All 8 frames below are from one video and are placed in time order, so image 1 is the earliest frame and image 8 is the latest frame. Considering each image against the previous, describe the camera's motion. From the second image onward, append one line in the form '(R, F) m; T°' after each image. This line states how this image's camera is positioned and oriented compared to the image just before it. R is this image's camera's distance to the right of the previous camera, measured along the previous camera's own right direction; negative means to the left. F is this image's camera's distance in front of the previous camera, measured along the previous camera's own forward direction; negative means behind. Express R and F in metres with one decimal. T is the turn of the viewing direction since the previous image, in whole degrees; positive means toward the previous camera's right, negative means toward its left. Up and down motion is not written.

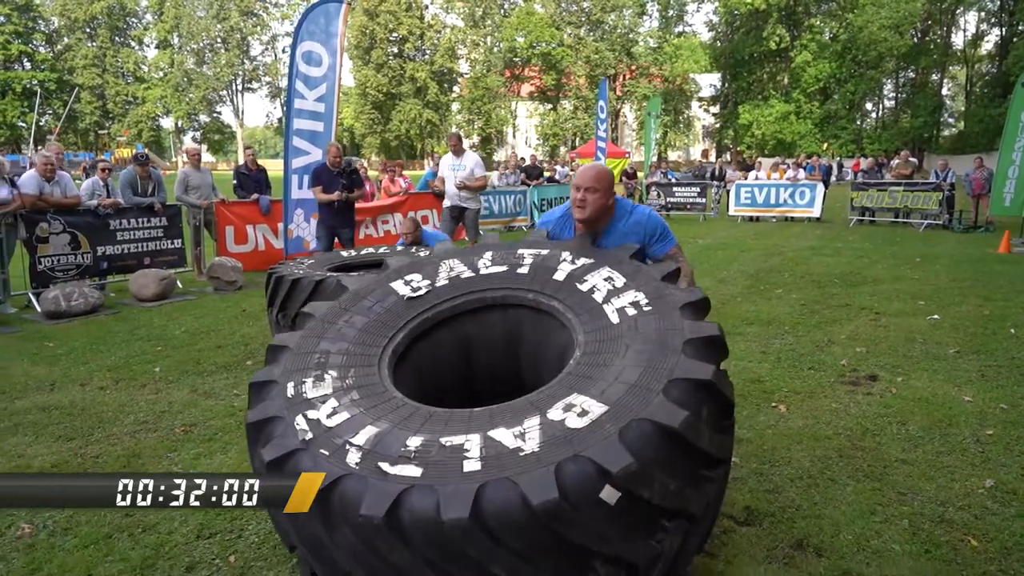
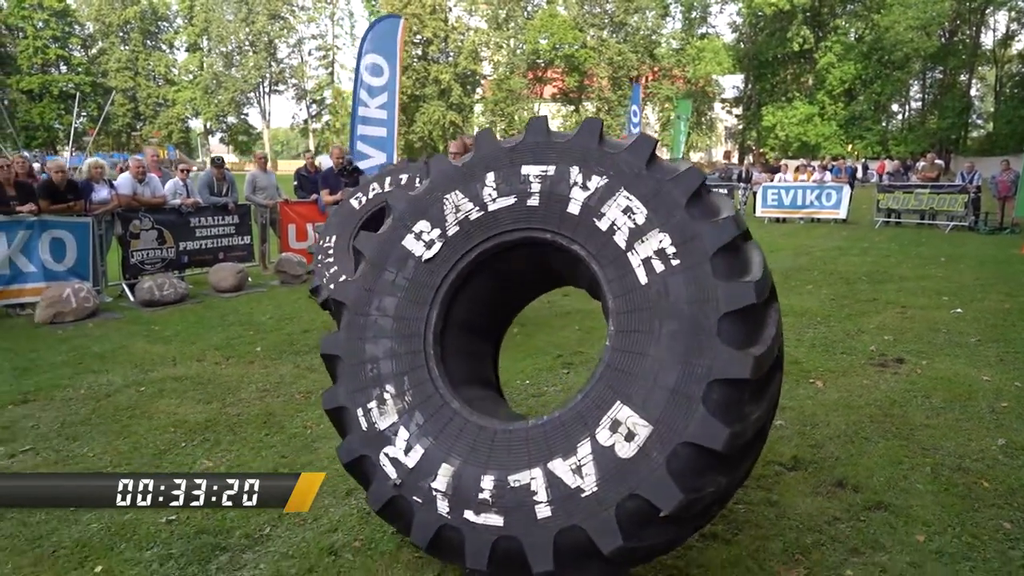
(-0.4, -0.7) m; -2°
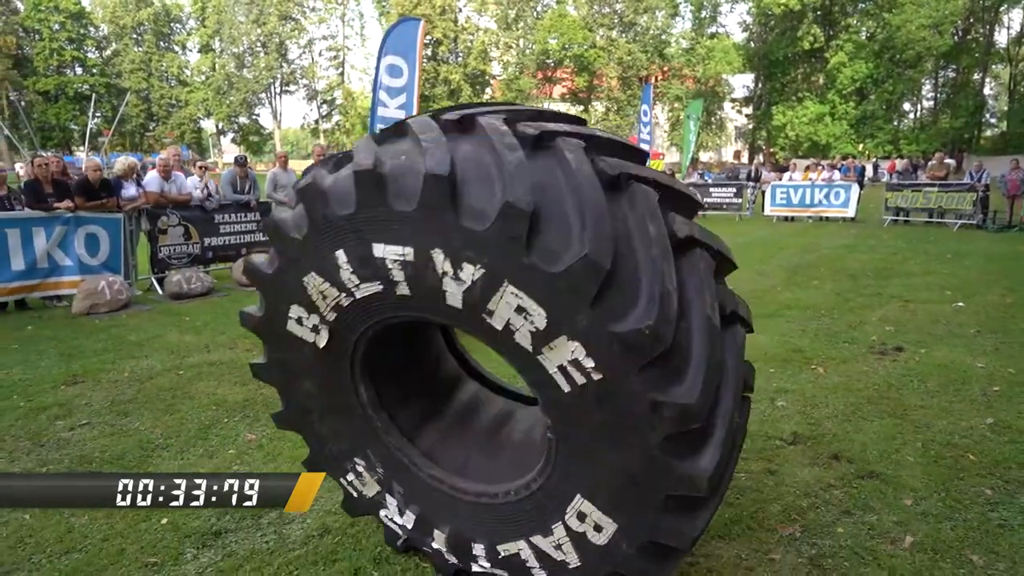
(-0.1, -0.3) m; -1°
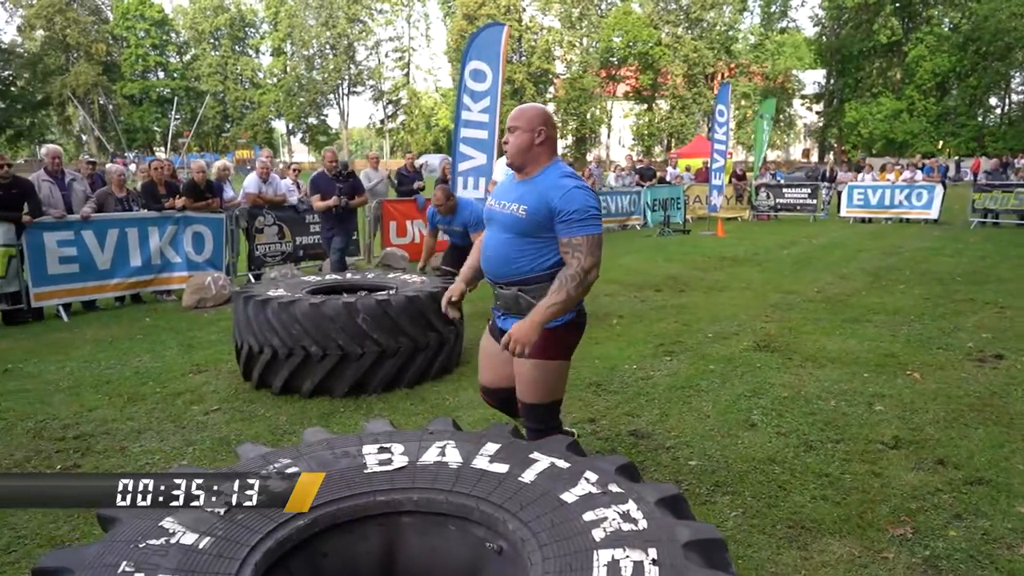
(-0.3, -0.2) m; -5°
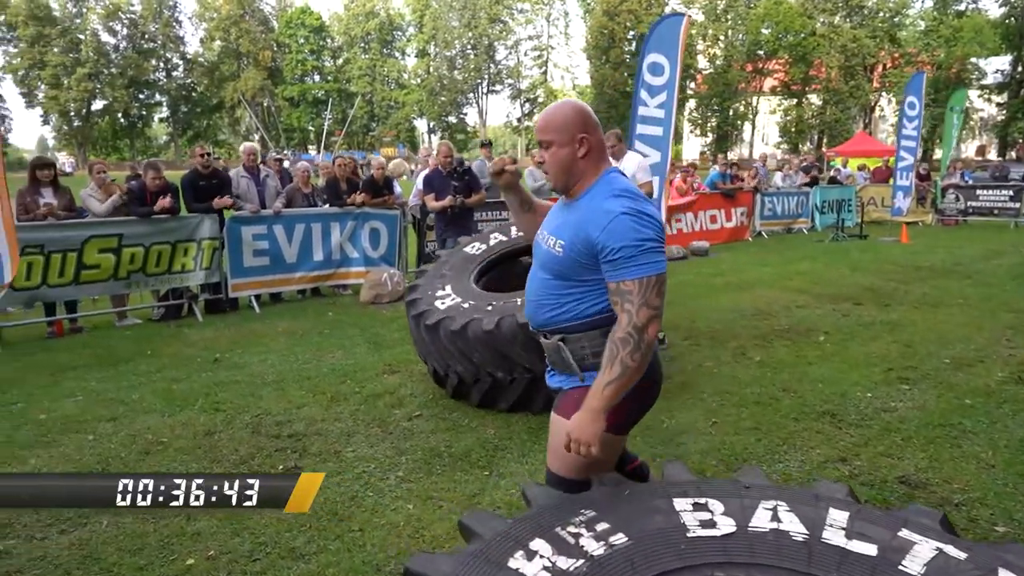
(-0.7, +0.4) m; -11°
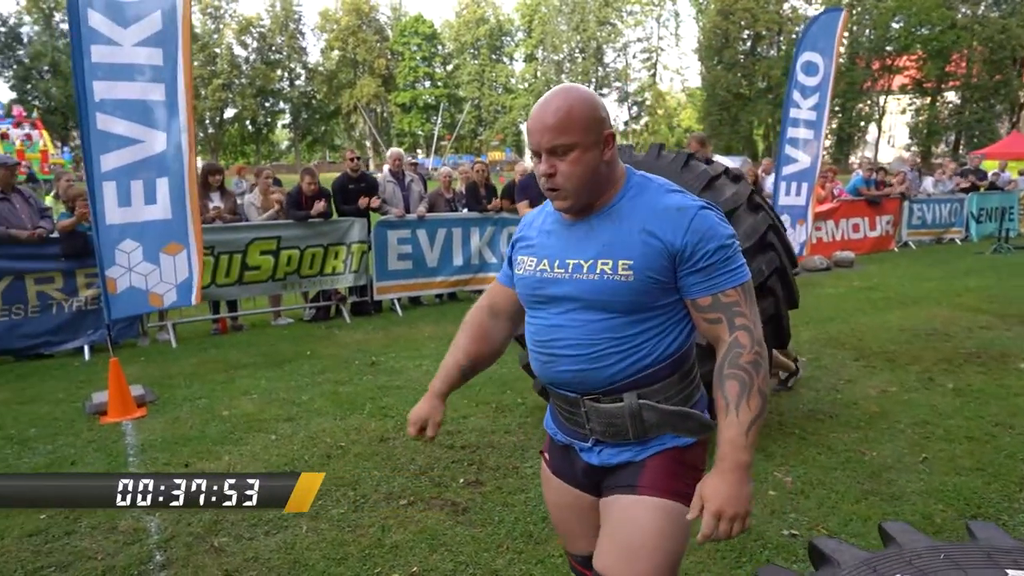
(-0.6, +0.2) m; -8°
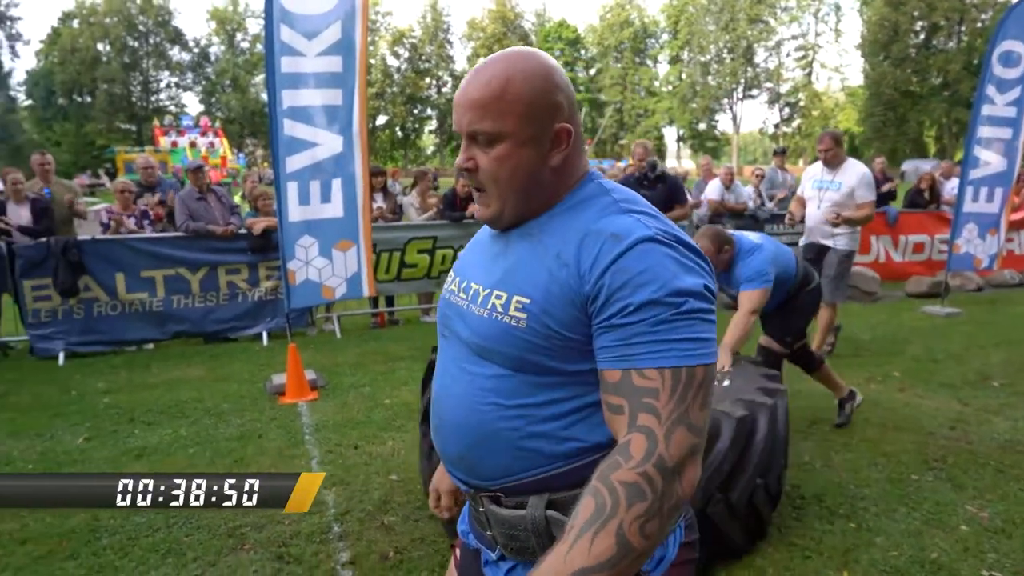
(-0.2, 0.0) m; -11°
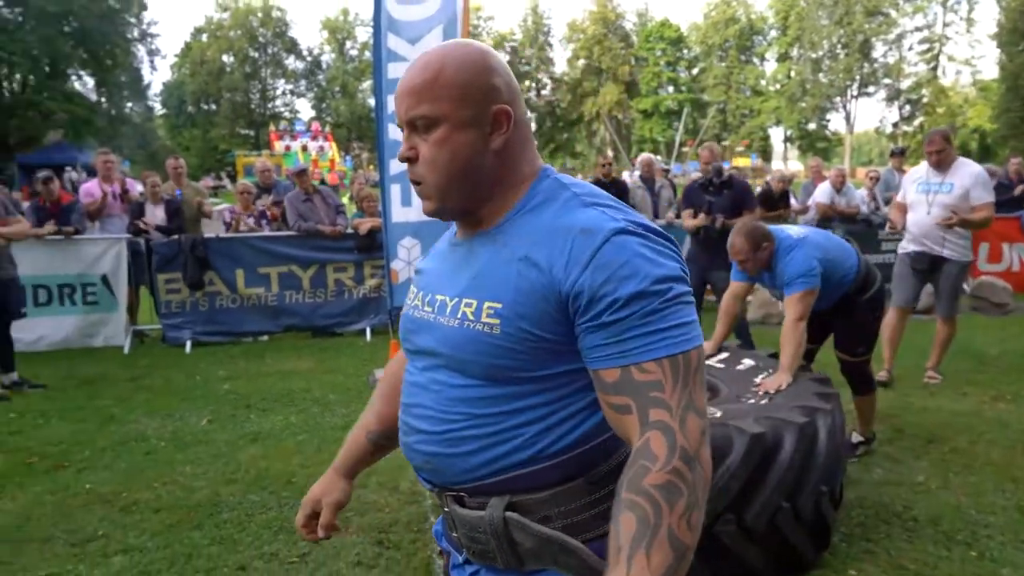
(0.0, 0.0) m; -8°
